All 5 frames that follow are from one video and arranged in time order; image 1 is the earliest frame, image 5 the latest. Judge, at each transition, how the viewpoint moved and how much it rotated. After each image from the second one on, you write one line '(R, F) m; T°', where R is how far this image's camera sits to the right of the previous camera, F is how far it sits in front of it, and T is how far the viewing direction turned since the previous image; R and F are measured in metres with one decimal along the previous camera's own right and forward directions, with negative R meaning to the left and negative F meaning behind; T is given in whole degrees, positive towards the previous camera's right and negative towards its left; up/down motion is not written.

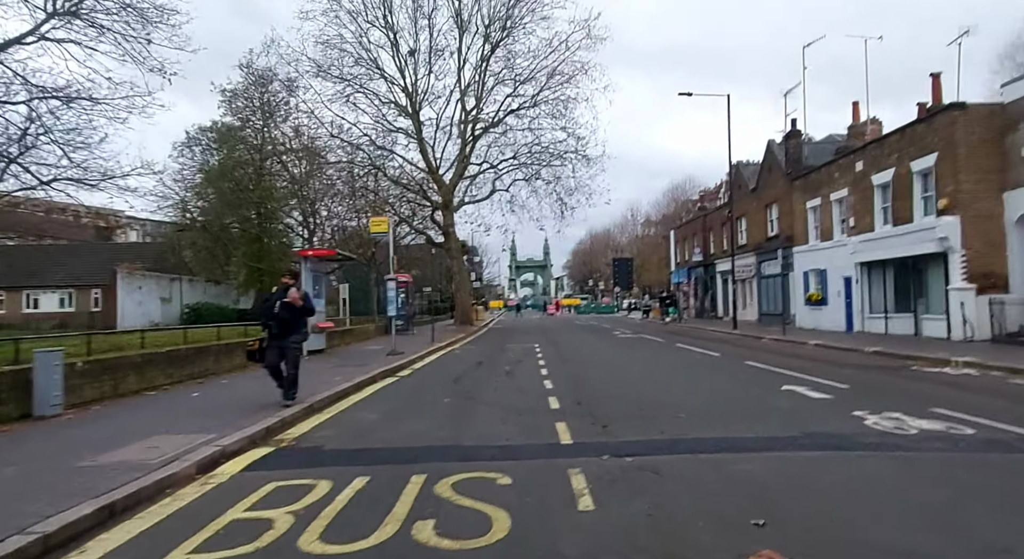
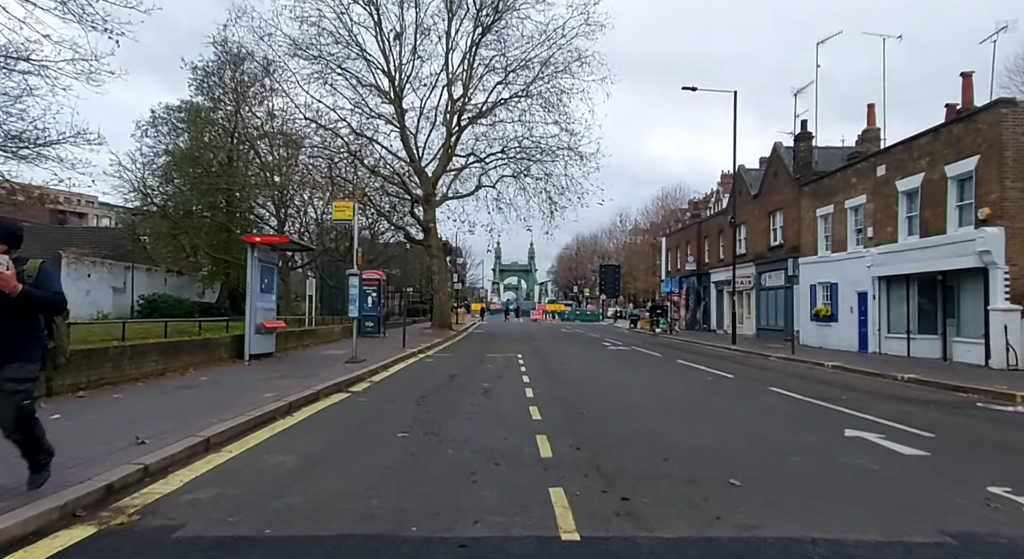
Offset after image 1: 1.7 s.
(0.0, +2.8) m; +1°
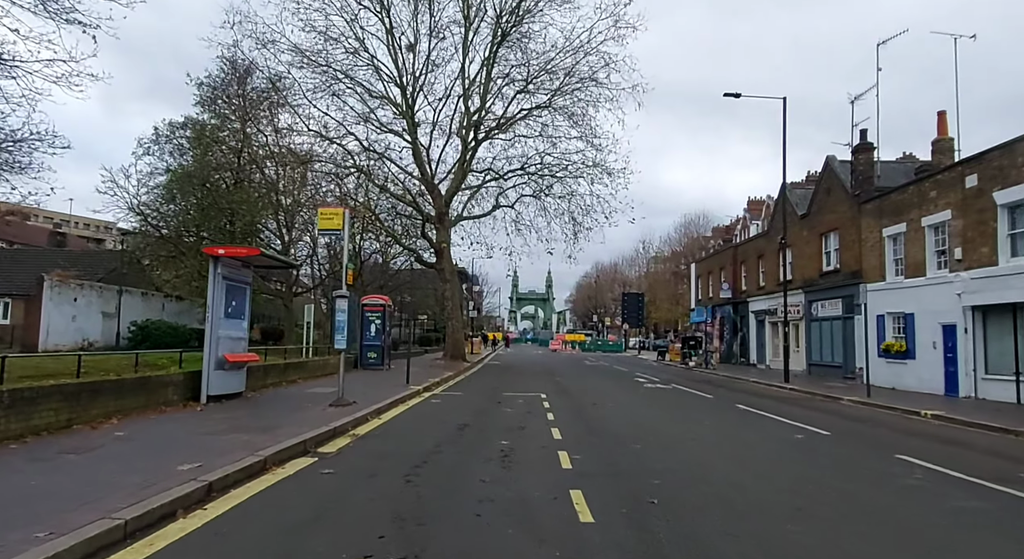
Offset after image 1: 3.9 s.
(-0.2, +3.5) m; -2°
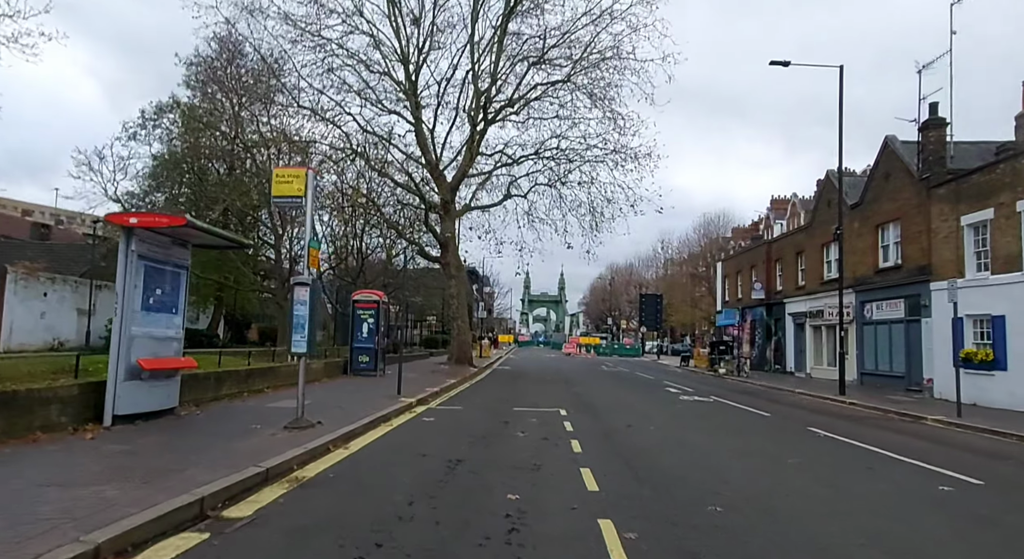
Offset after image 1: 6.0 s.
(0.0, +3.6) m; -1°
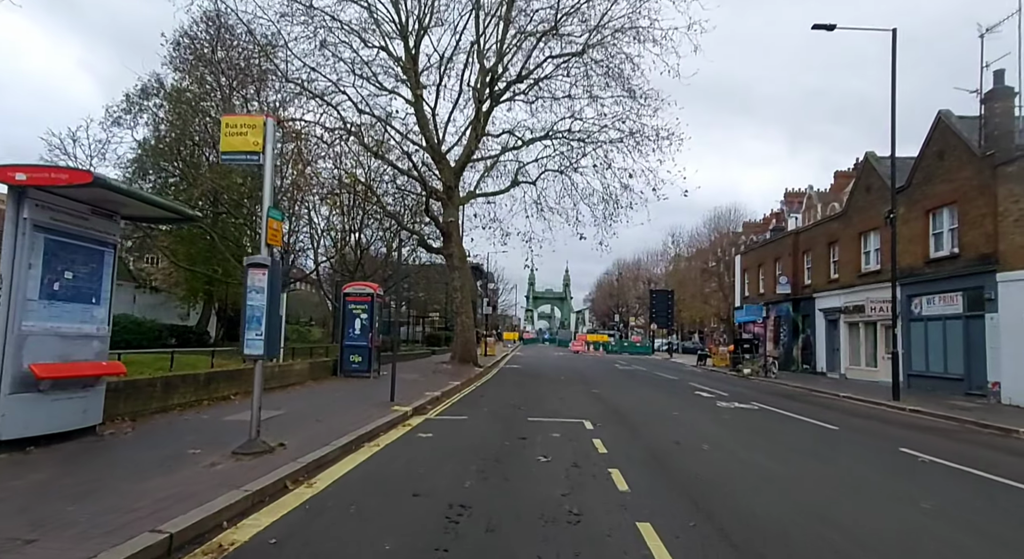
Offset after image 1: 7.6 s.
(-0.2, +2.6) m; 0°
